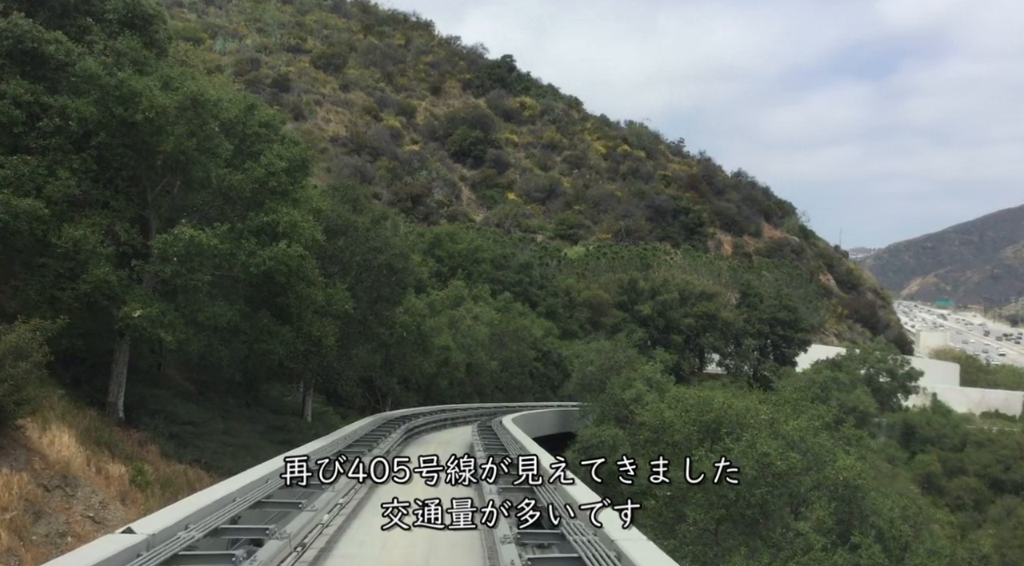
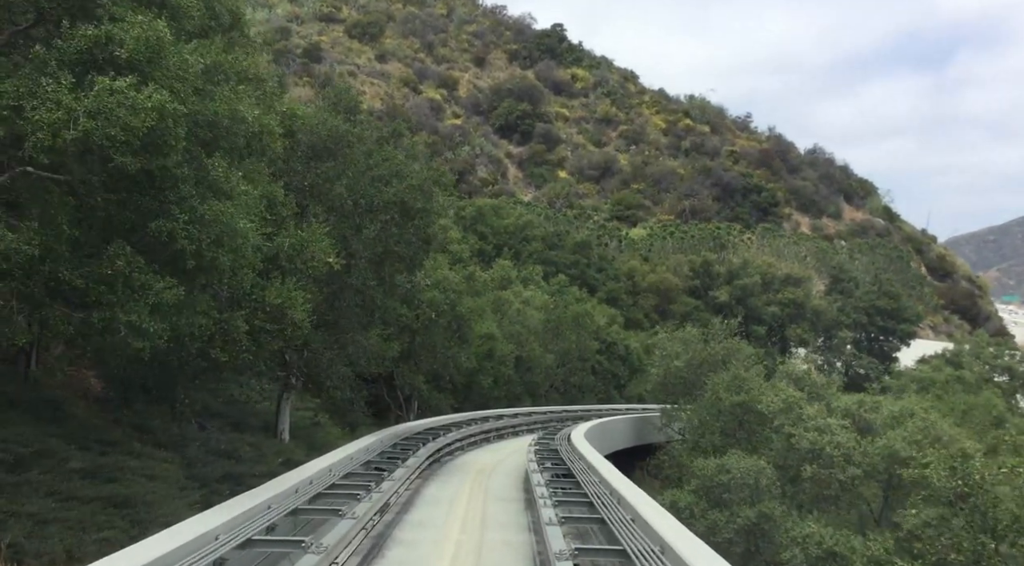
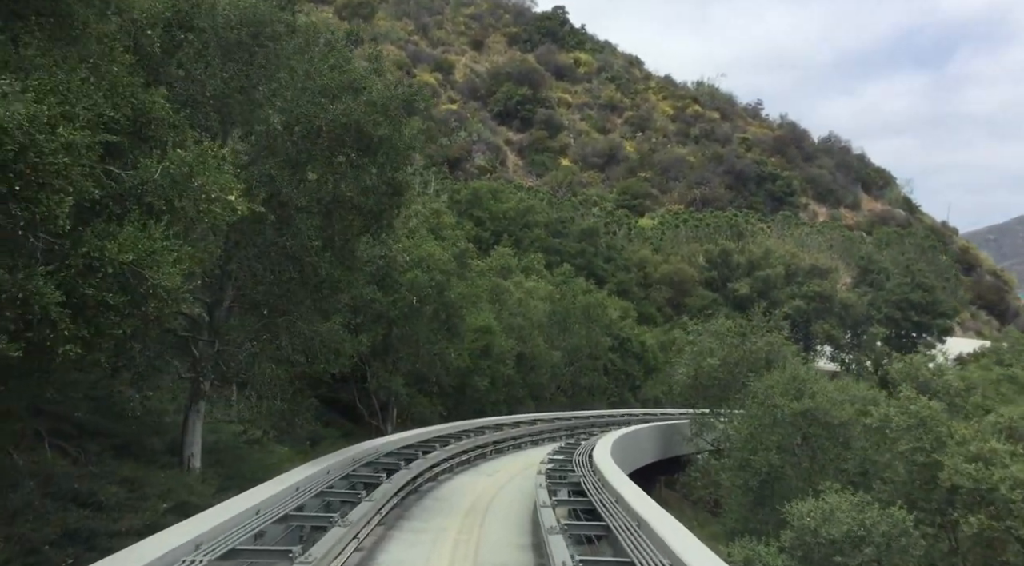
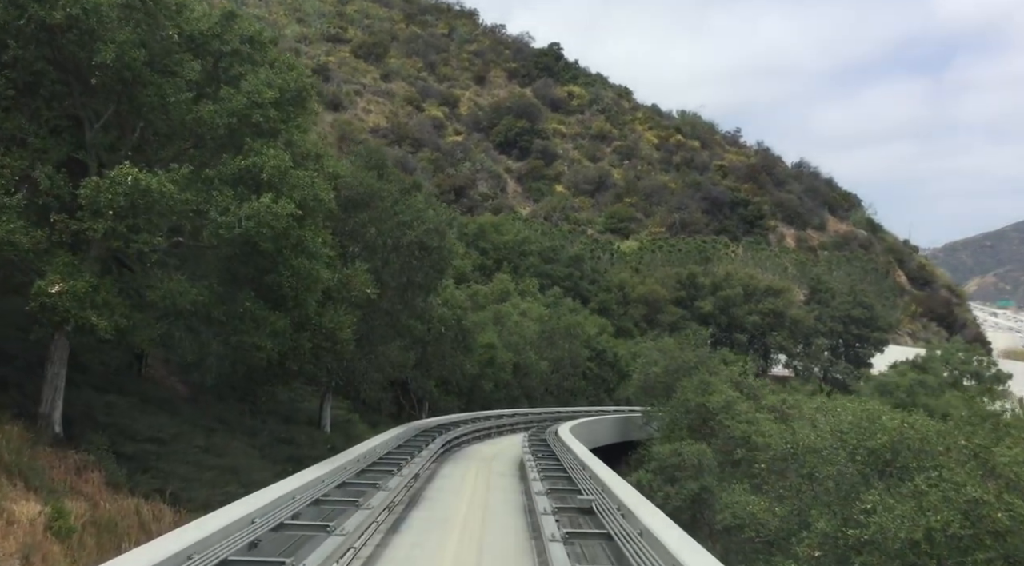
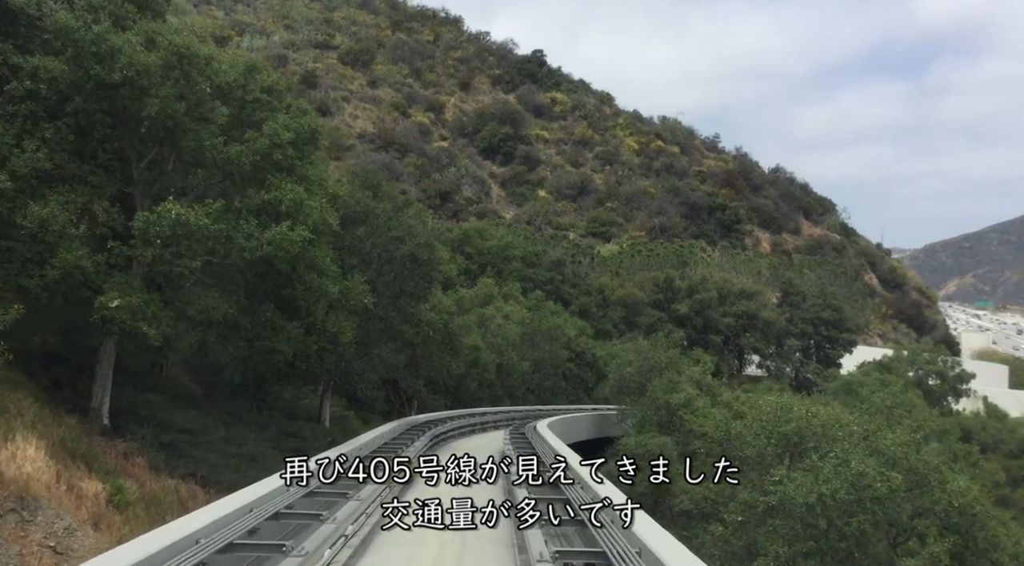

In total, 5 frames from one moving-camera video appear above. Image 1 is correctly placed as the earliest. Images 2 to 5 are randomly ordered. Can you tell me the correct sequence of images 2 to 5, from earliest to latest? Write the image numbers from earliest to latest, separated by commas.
5, 4, 2, 3
